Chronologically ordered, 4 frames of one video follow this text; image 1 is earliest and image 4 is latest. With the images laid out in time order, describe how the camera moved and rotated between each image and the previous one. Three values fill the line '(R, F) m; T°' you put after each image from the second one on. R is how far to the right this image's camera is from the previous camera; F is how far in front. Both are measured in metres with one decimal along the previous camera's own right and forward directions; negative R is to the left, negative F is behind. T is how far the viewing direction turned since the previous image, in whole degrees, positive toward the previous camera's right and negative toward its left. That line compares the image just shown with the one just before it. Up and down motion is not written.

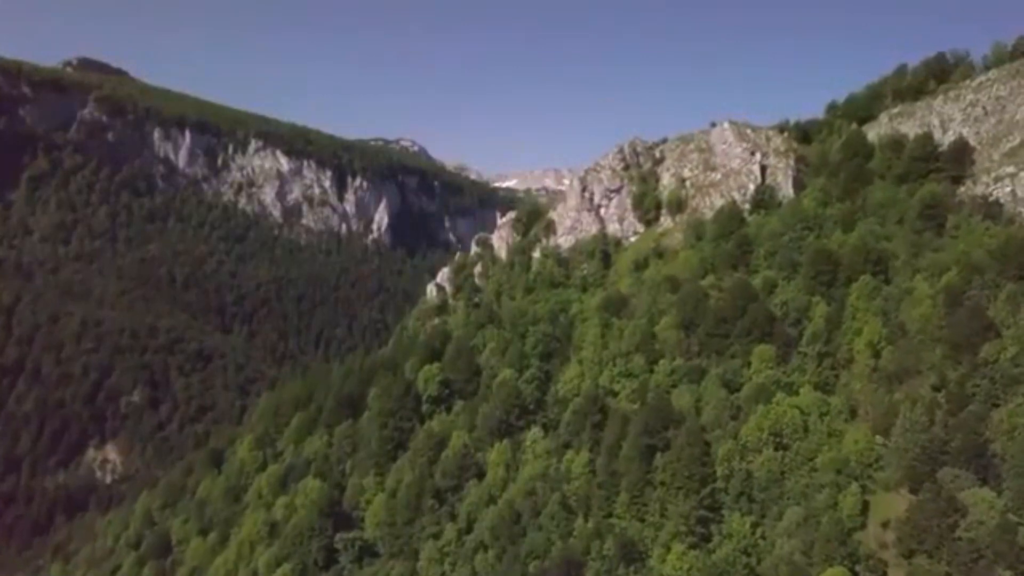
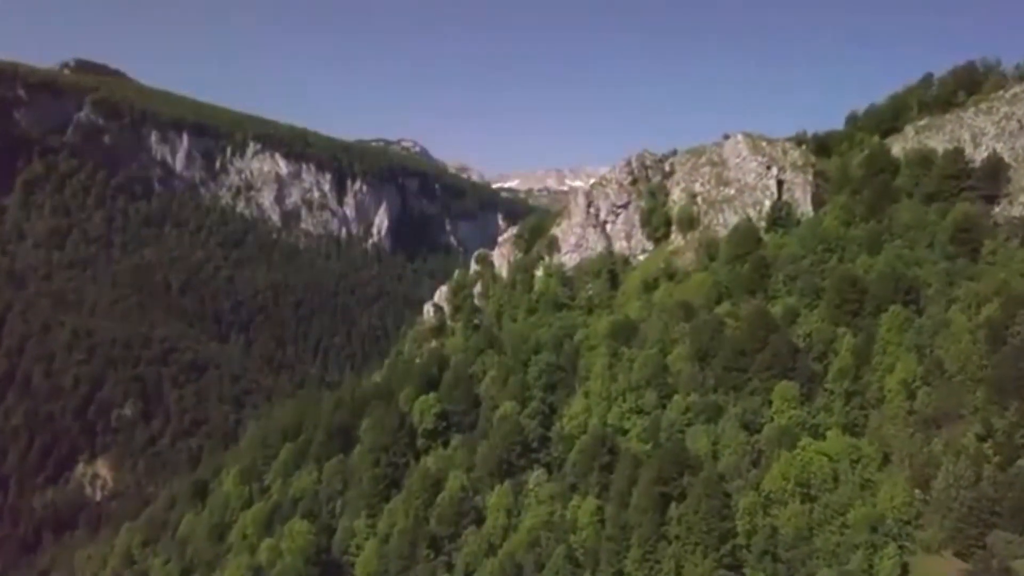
(0.0, +6.4) m; 0°
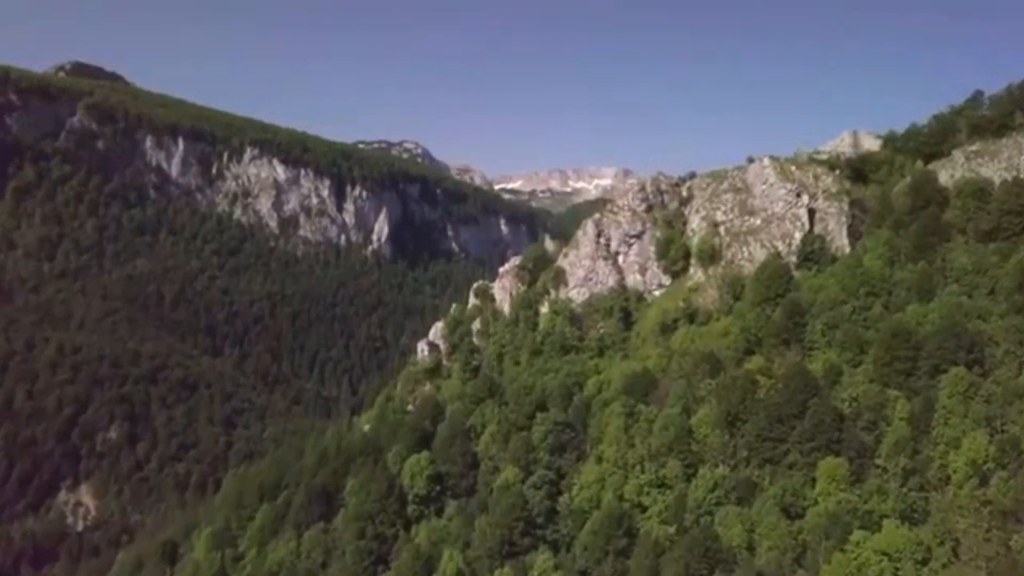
(+0.1, +10.5) m; 0°
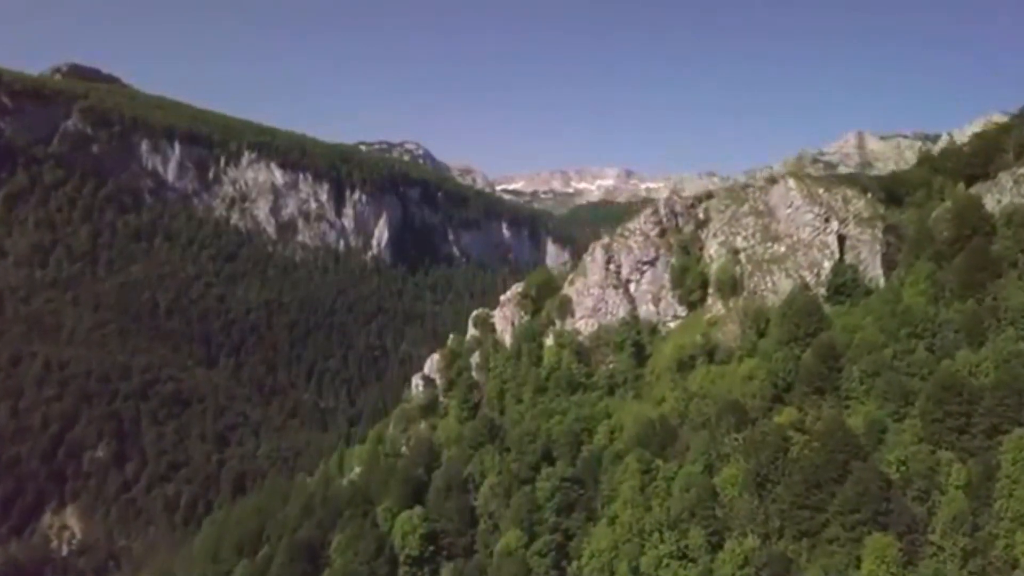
(0.0, +8.2) m; 0°
